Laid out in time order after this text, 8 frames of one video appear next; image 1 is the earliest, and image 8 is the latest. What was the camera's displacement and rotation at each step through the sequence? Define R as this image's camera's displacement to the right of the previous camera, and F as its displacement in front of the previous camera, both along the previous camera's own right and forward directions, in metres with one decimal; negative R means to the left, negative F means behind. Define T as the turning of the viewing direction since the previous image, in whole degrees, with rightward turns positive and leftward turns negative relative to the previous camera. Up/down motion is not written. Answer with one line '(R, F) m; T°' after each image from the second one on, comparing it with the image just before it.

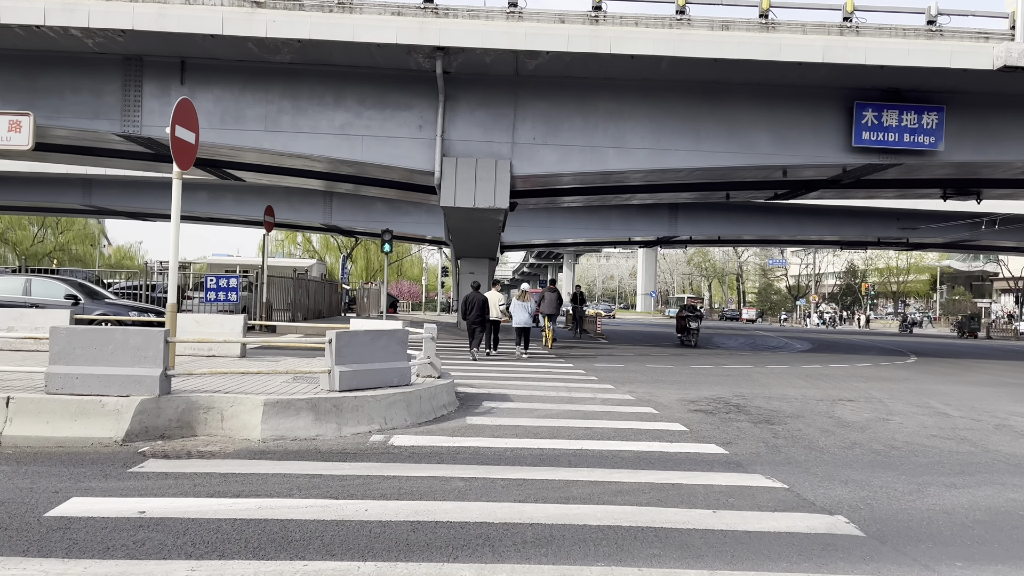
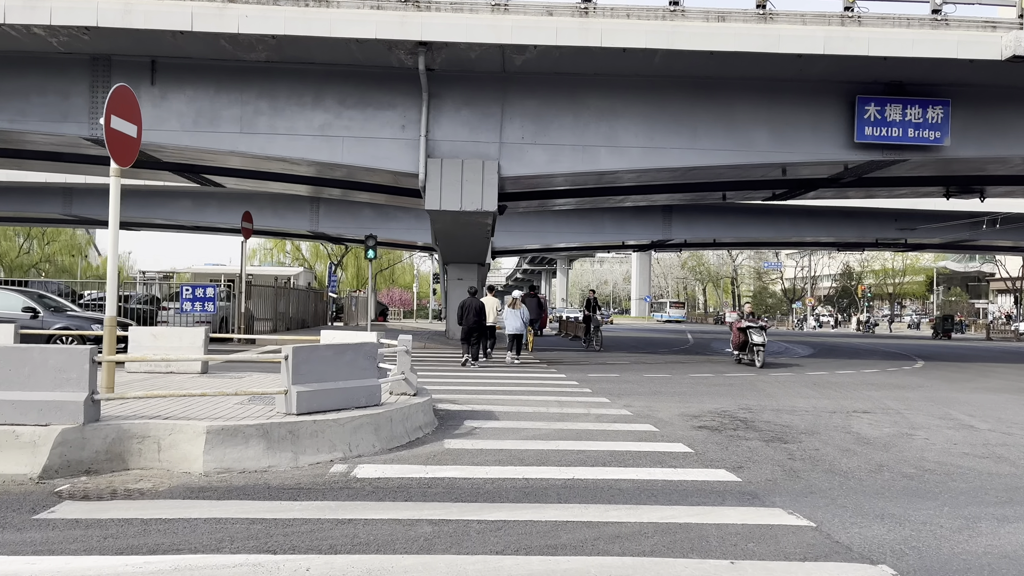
(+0.1, +0.8) m; 0°
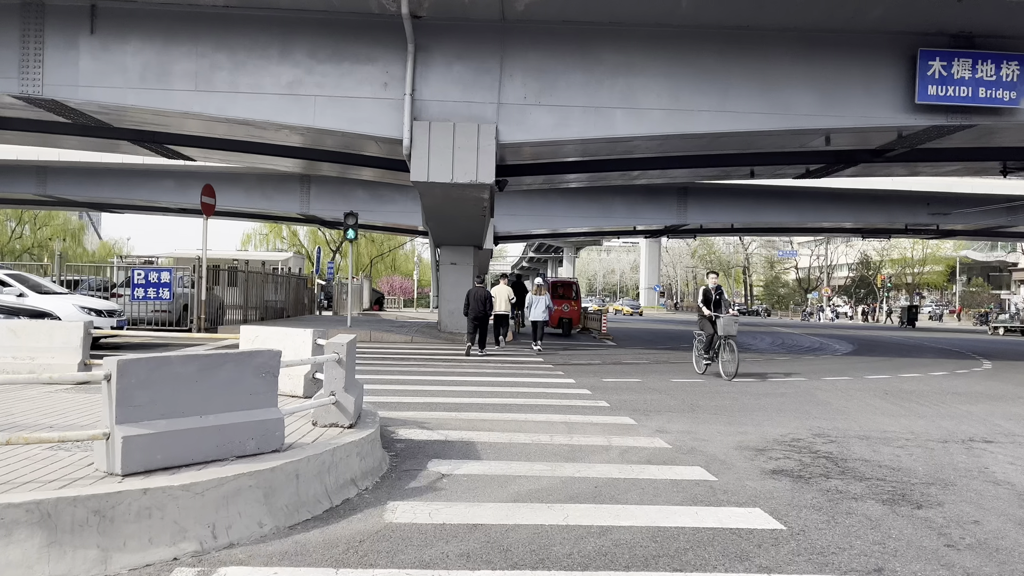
(+0.1, +2.3) m; 0°
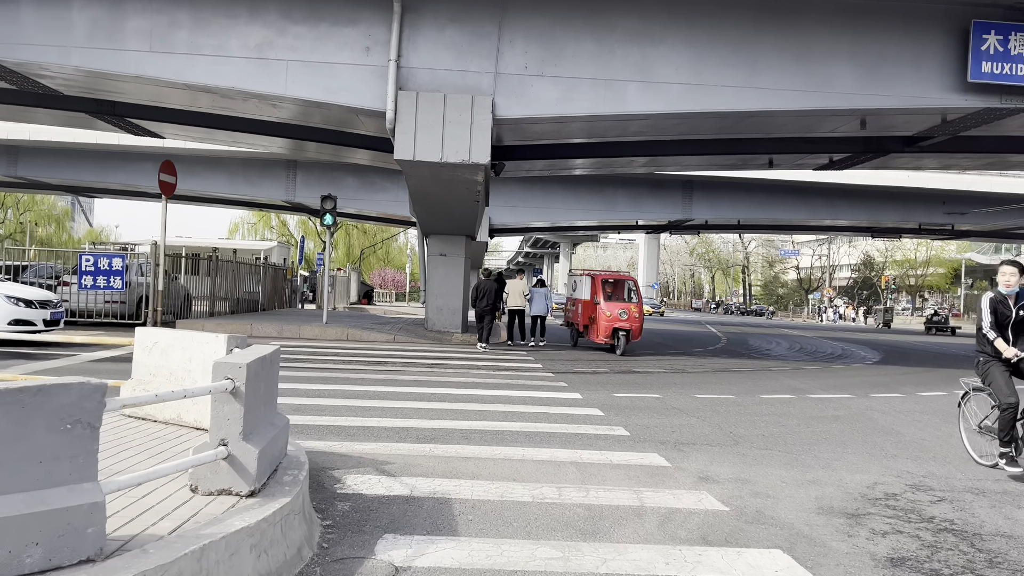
(0.0, +1.6) m; 0°
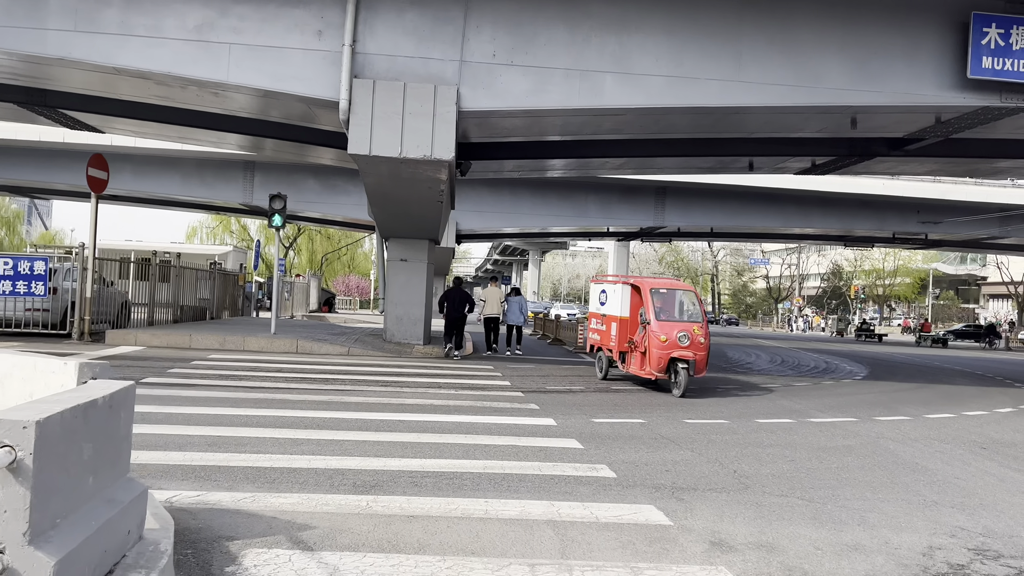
(0.0, +1.1) m; +2°
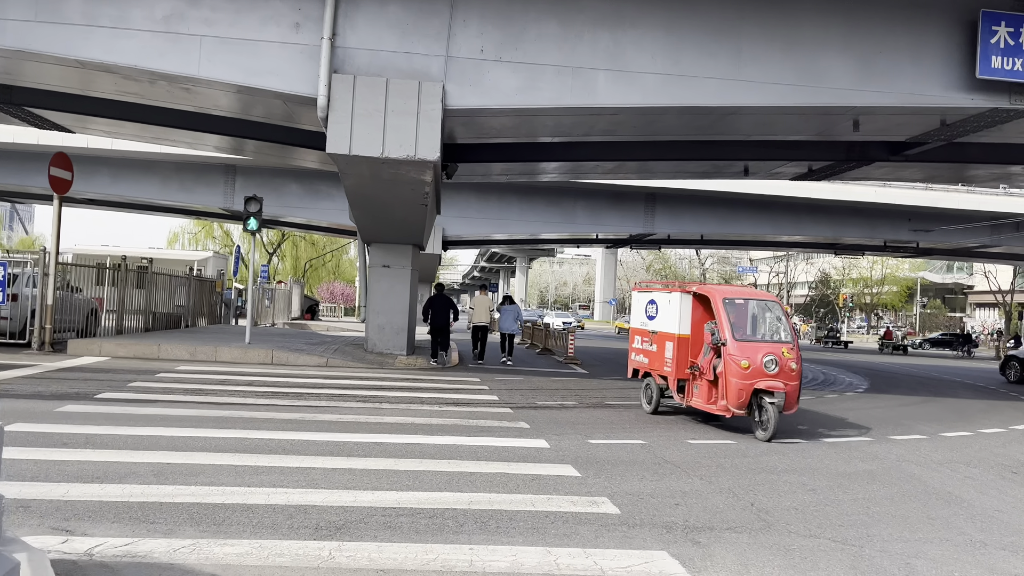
(0.0, +0.6) m; +1°
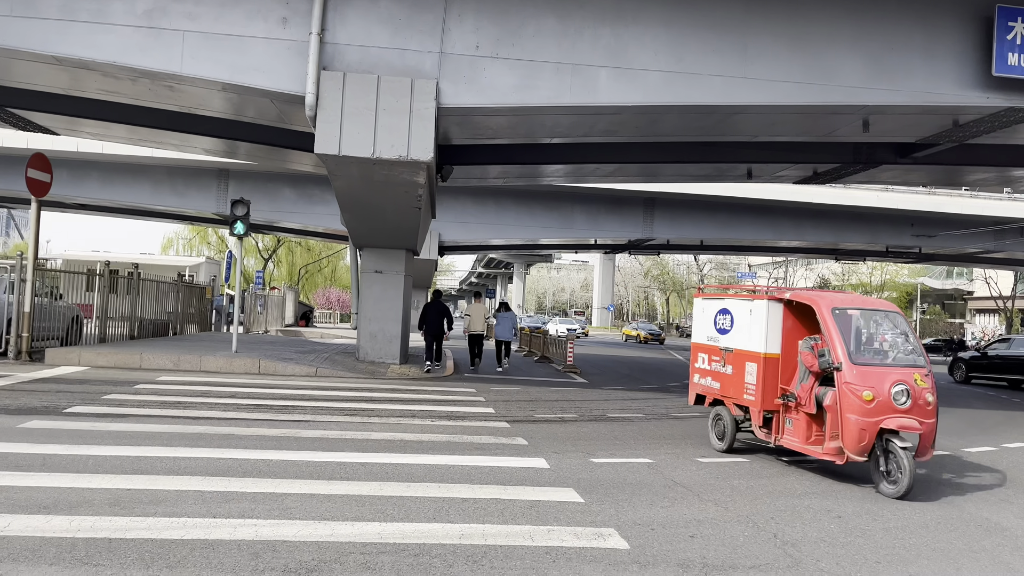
(0.0, +0.5) m; 0°
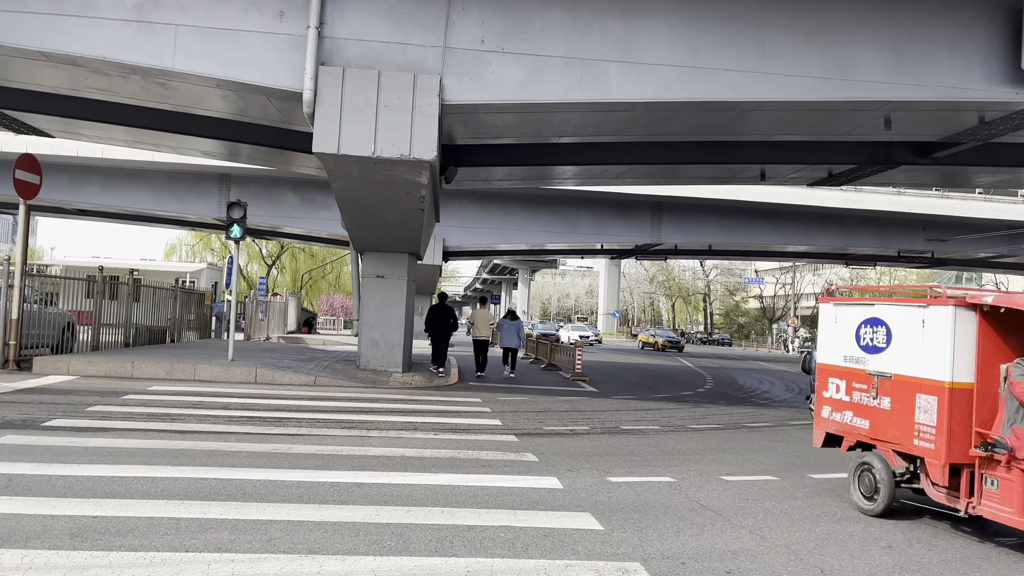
(0.0, +0.5) m; 0°
